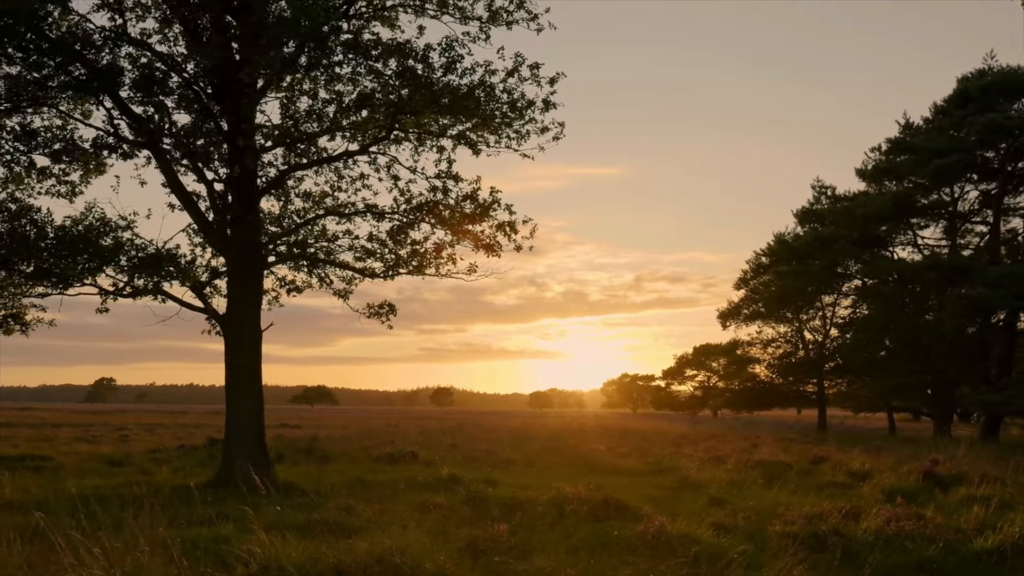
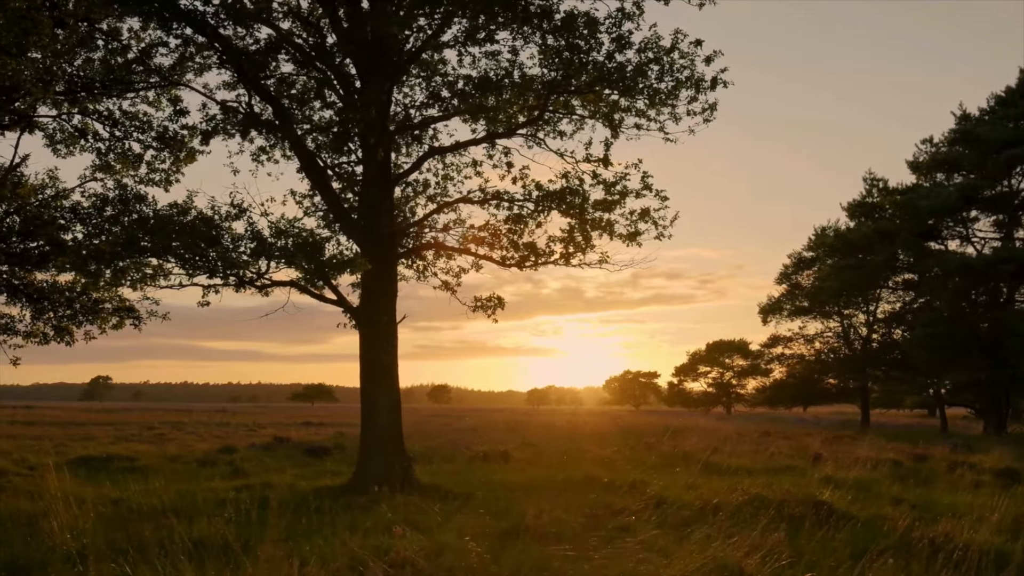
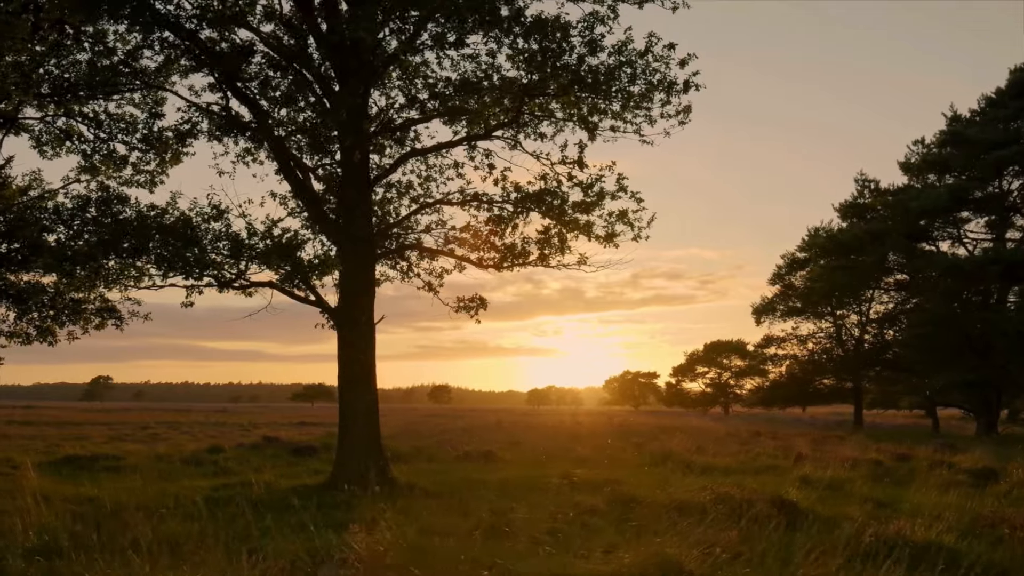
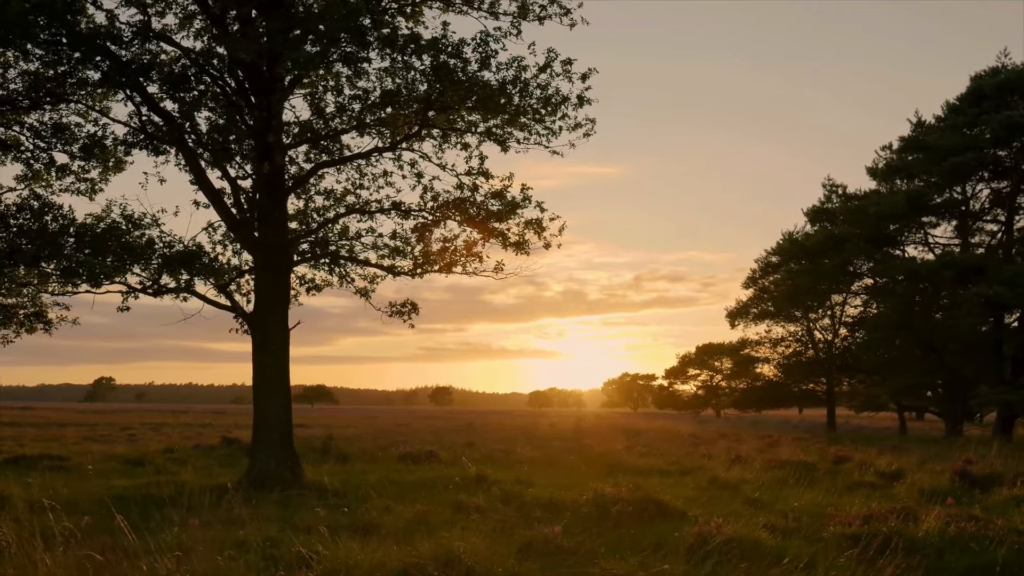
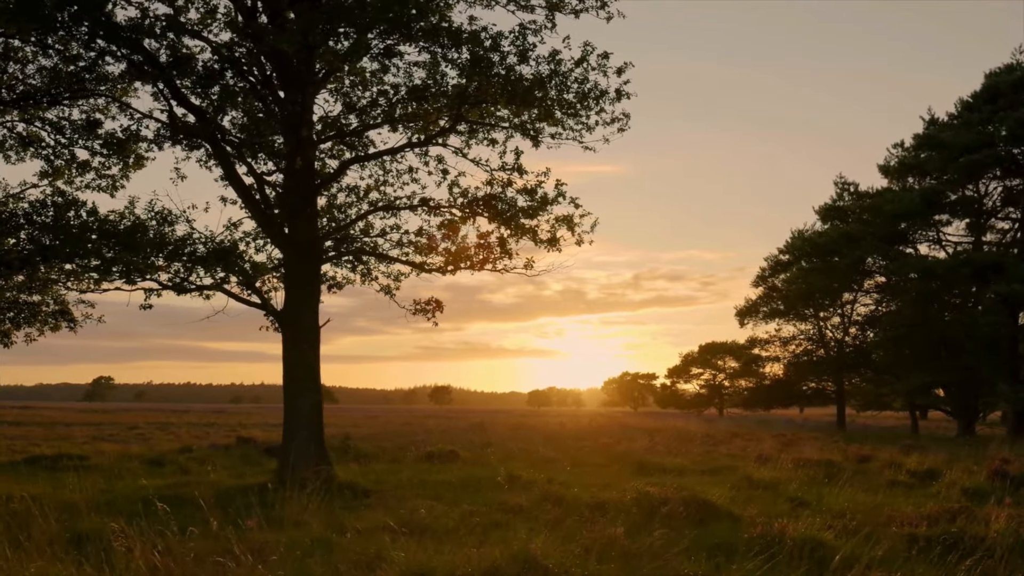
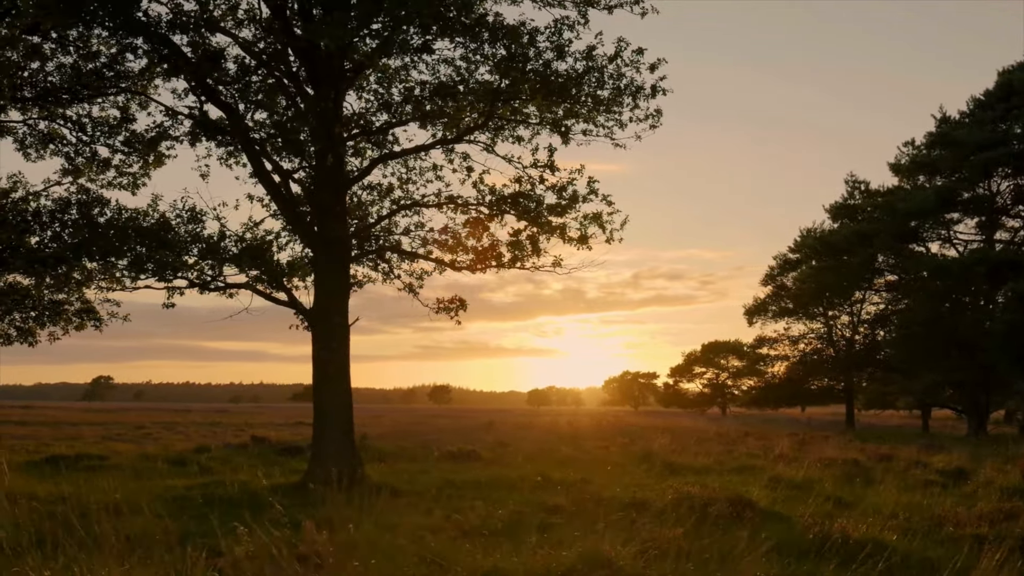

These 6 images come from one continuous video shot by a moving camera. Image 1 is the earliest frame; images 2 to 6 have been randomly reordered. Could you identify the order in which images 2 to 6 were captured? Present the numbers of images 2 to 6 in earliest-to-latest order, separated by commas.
4, 5, 6, 3, 2
